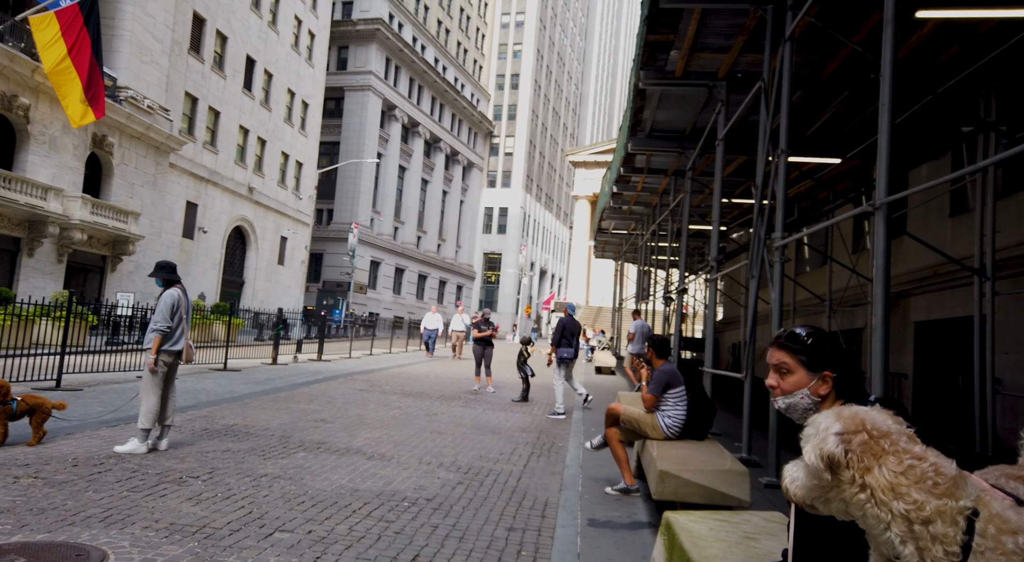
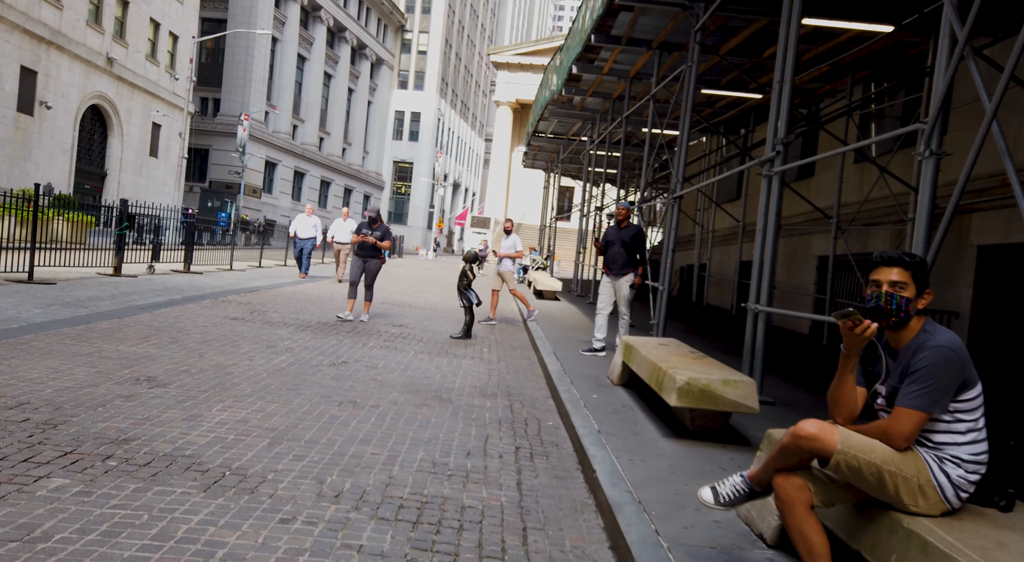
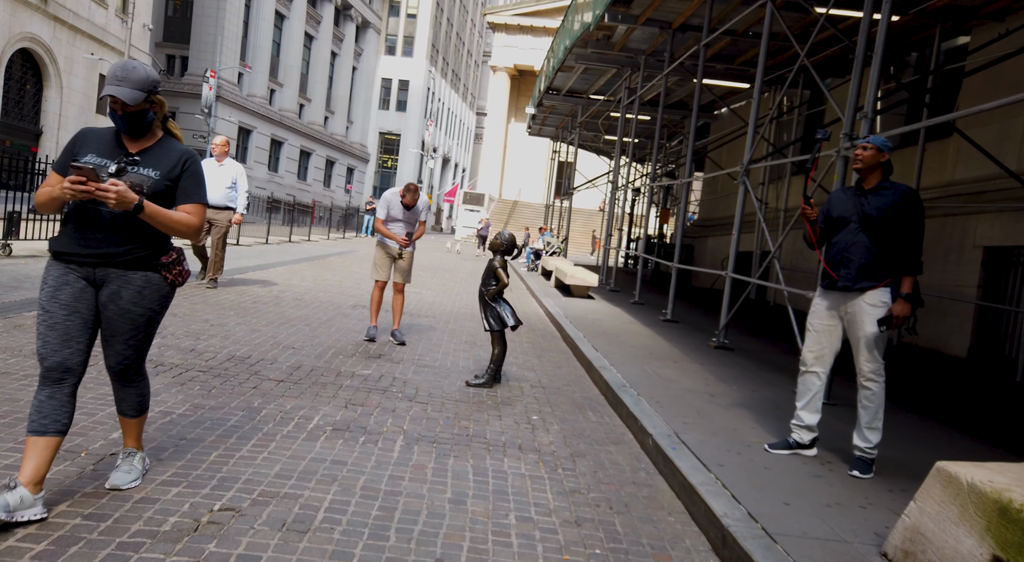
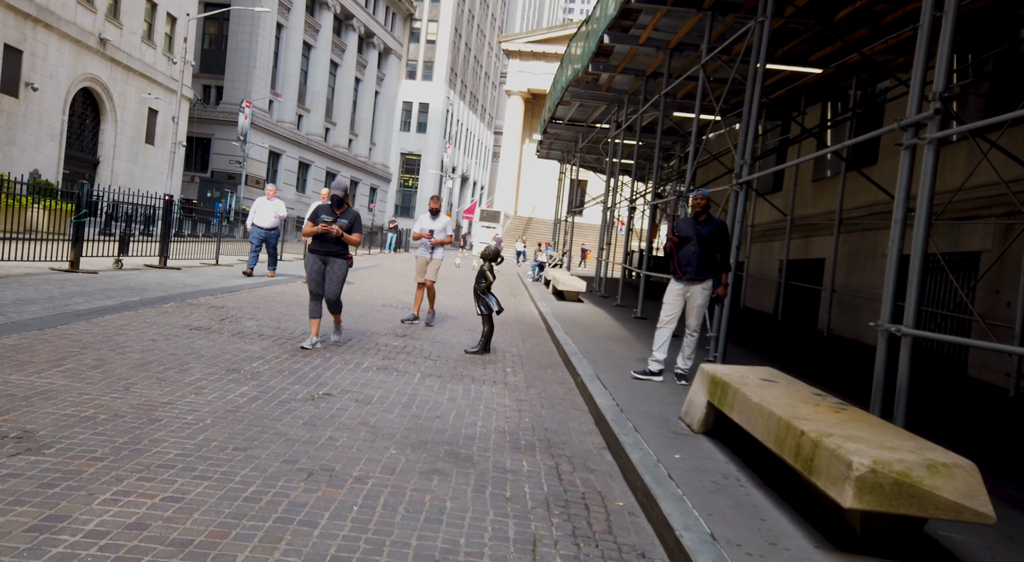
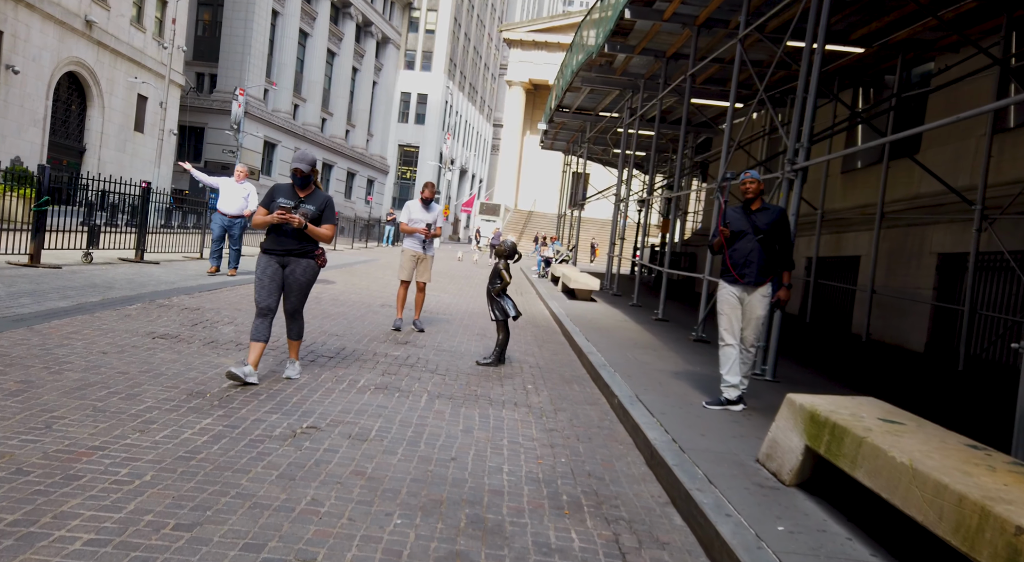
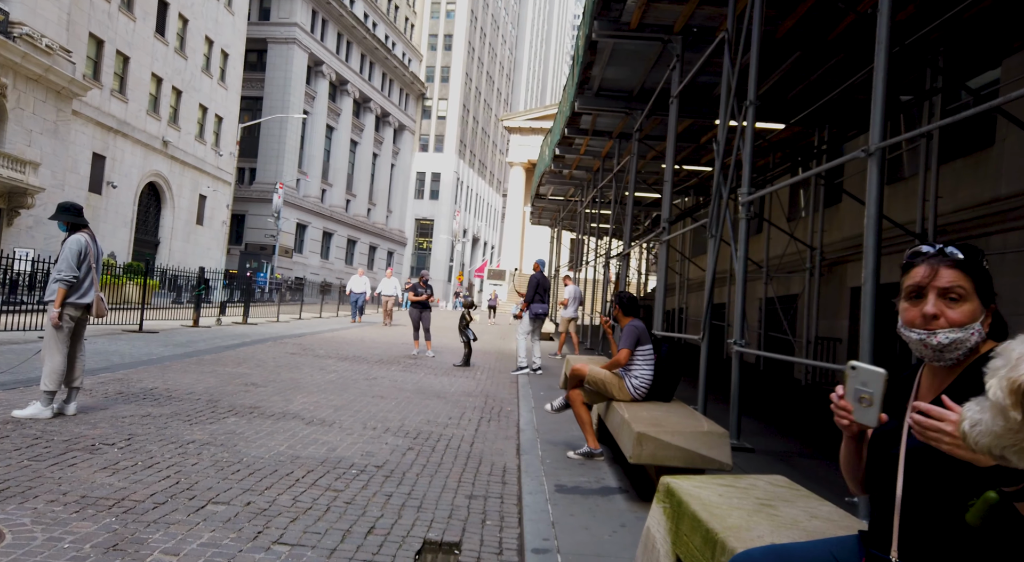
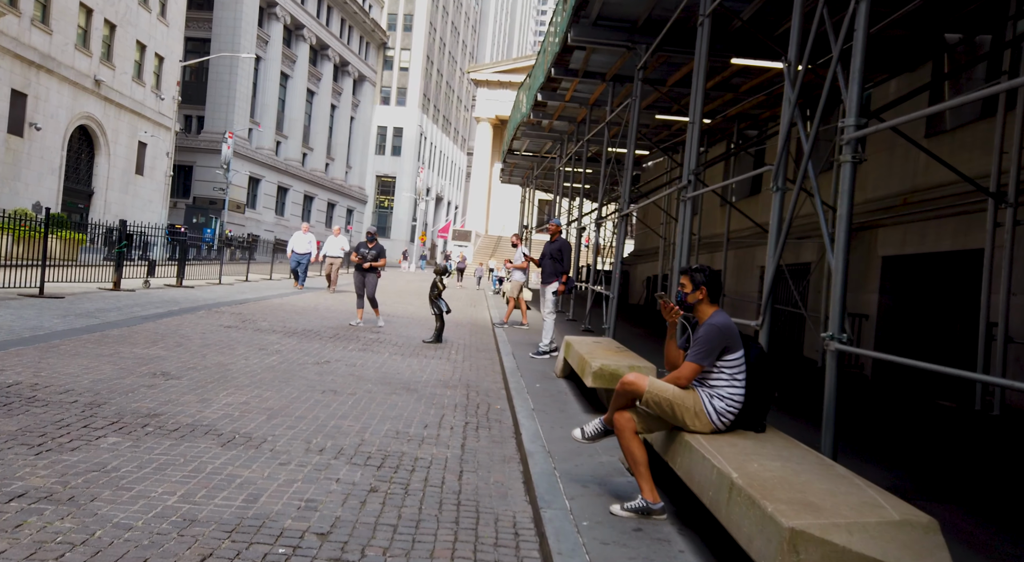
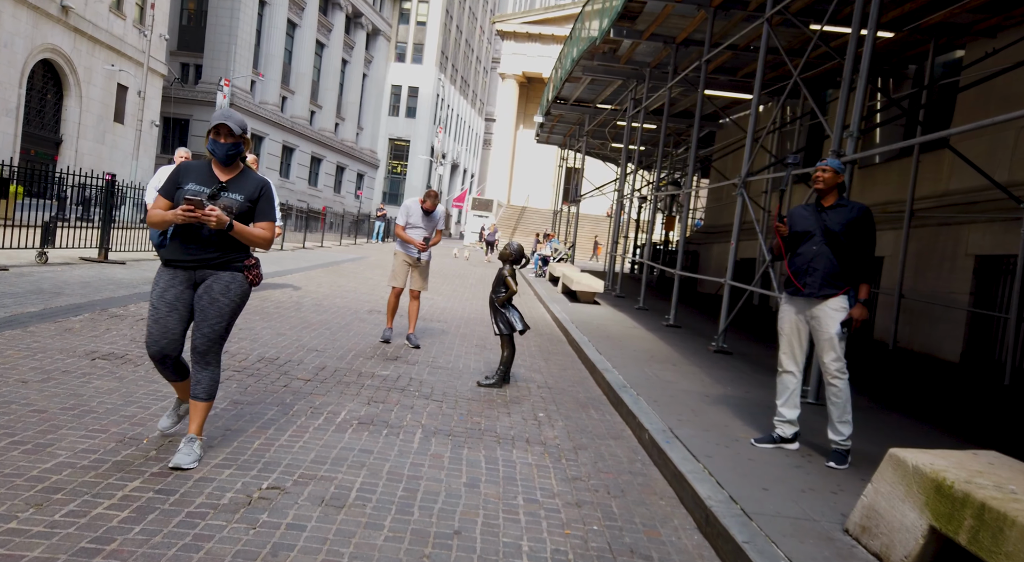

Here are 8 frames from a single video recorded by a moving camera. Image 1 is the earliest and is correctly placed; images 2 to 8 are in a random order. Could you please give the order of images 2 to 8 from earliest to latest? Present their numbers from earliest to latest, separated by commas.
6, 7, 2, 4, 5, 8, 3
